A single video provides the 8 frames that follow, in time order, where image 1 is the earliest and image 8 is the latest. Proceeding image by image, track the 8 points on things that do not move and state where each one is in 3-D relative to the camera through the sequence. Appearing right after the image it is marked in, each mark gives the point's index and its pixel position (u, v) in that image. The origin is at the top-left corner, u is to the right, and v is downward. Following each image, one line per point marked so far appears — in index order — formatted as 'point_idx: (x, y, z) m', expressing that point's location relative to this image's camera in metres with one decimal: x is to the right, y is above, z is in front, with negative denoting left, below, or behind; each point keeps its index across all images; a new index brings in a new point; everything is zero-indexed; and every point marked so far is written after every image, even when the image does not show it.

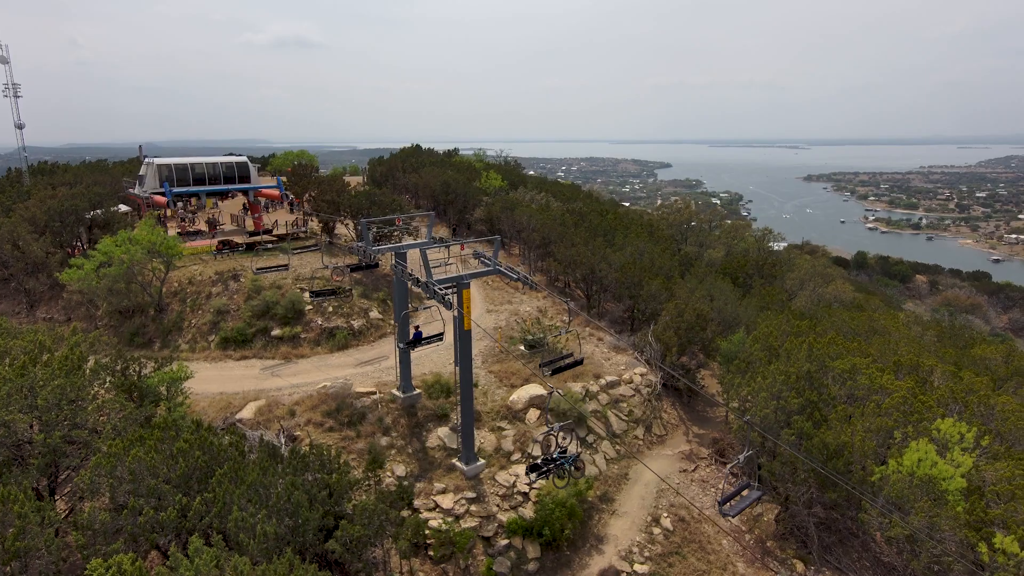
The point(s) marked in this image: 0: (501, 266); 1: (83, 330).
0: (-0.2, +0.4, +10.3) m
1: (-10.1, -1.0, +15.2) m
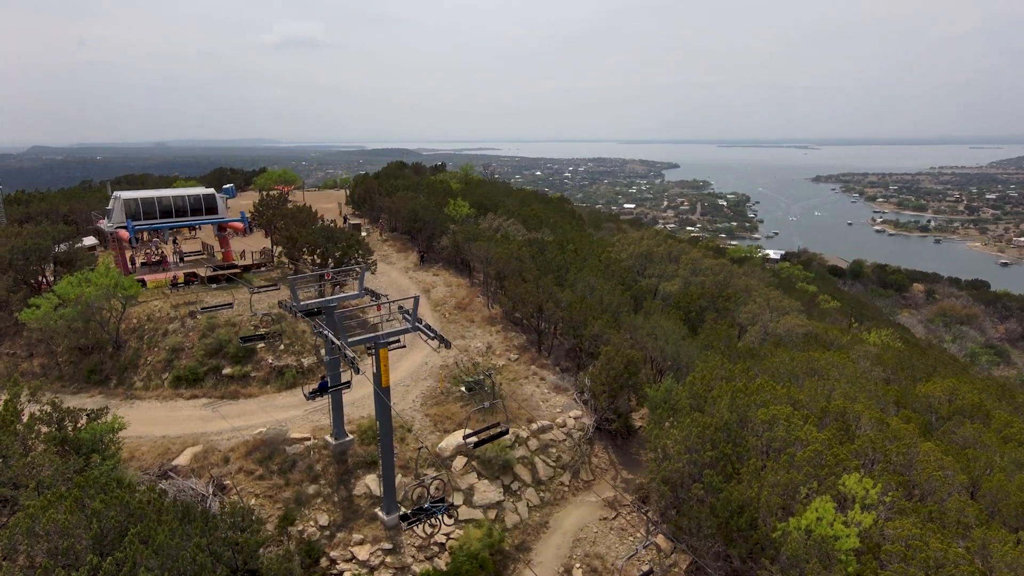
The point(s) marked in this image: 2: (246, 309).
0: (-1.6, -0.6, +10.7) m
1: (-11.4, -1.9, +15.7) m
2: (-6.9, -0.5, +16.8) m
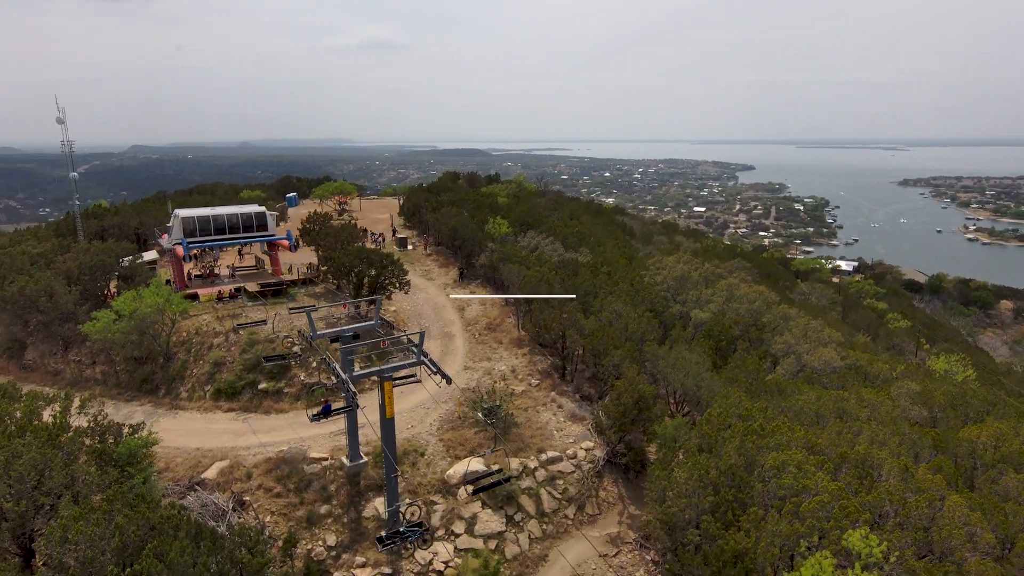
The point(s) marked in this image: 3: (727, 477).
0: (-1.6, -1.2, +11.1) m
1: (-10.8, -2.3, +17.1) m
2: (-6.3, -1.0, +17.7) m
3: (+3.8, -3.4, +11.5) m
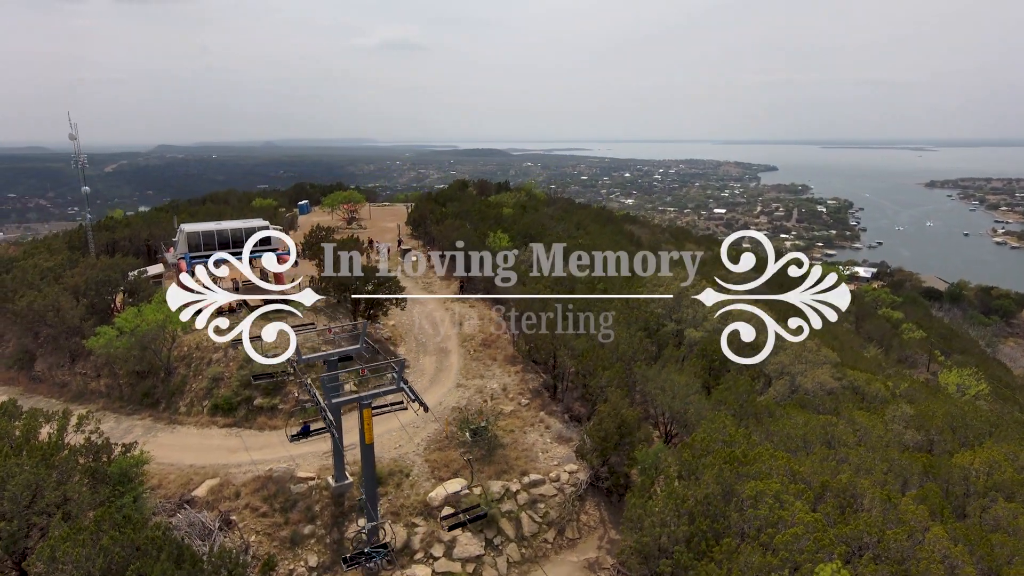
0: (-2.0, -1.7, +11.3) m
1: (-11.0, -2.7, +17.6) m
2: (-6.4, -1.4, +18.1) m
3: (+3.4, -3.9, +11.6) m
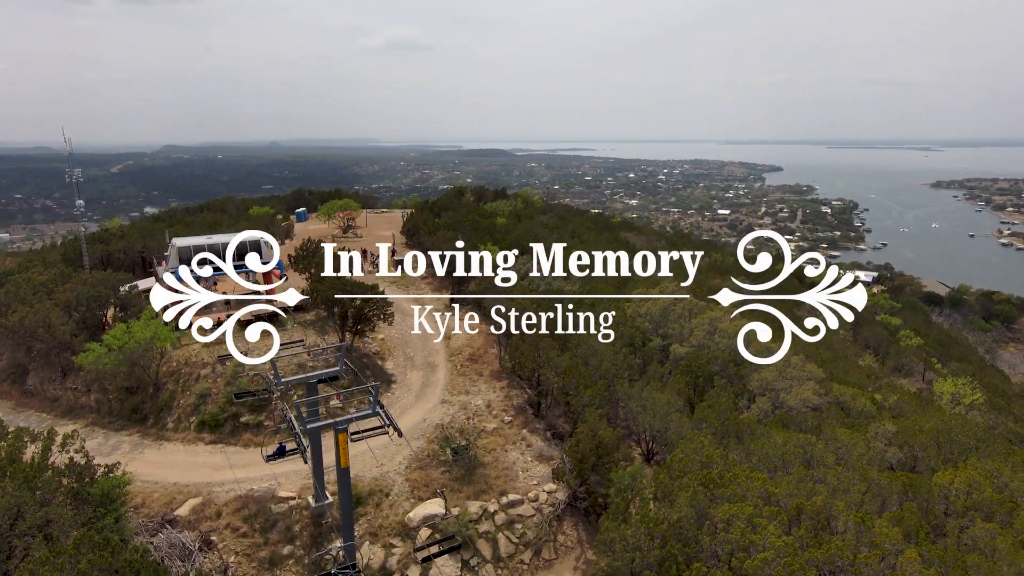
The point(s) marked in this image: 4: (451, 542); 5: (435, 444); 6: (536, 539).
0: (-2.4, -2.2, +11.5) m
1: (-11.5, -3.1, +17.8) m
2: (-6.9, -1.9, +18.3) m
3: (+3.0, -4.4, +11.7) m
4: (-1.1, -4.8, +12.3) m
5: (-1.8, -3.7, +15.4) m
6: (+0.5, -5.1, +13.0) m
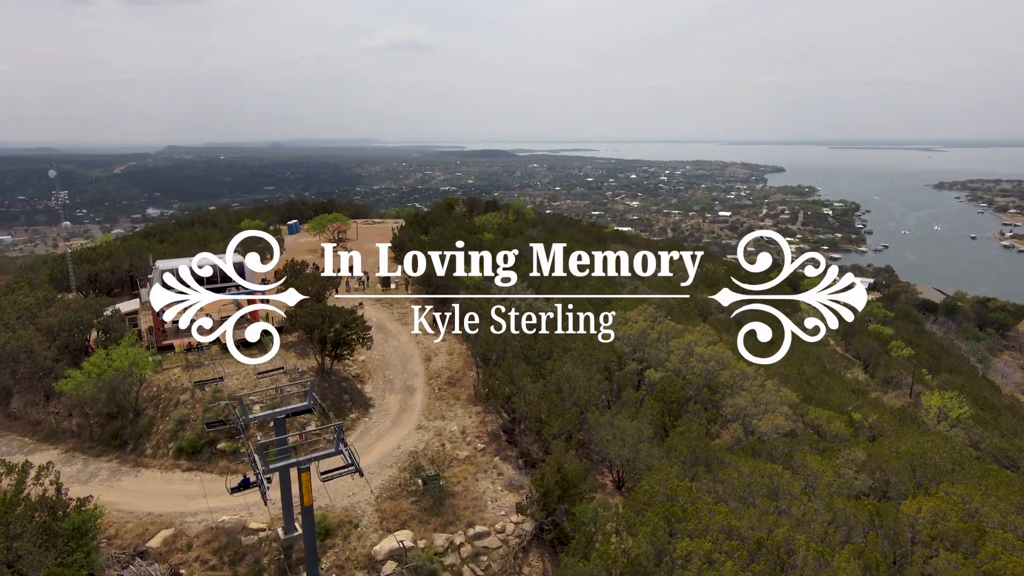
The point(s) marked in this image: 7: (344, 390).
0: (-3.1, -2.9, +11.7) m
1: (-12.1, -3.9, +18.1) m
2: (-7.5, -2.6, +18.5) m
3: (+2.3, -5.2, +11.9) m
4: (-1.9, -5.5, +12.6) m
5: (-2.5, -4.5, +15.6) m
6: (-0.2, -5.8, +13.2) m
7: (-5.1, -3.0, +19.2) m
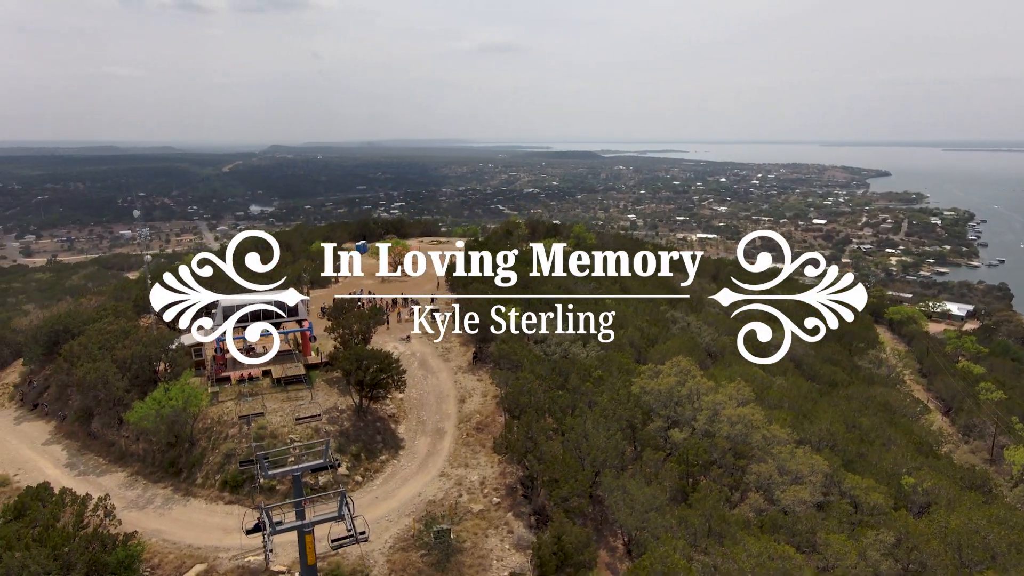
0: (-3.3, -4.4, +12.6) m
1: (-11.5, -5.1, +20.1) m
2: (-6.8, -4.0, +19.9) m
3: (+2.0, -6.8, +12.1) m
4: (-2.0, -7.1, +13.3) m
5: (-2.3, -6.0, +16.4) m
6: (-0.3, -7.4, +13.7) m
7: (-4.3, -4.5, +20.3) m
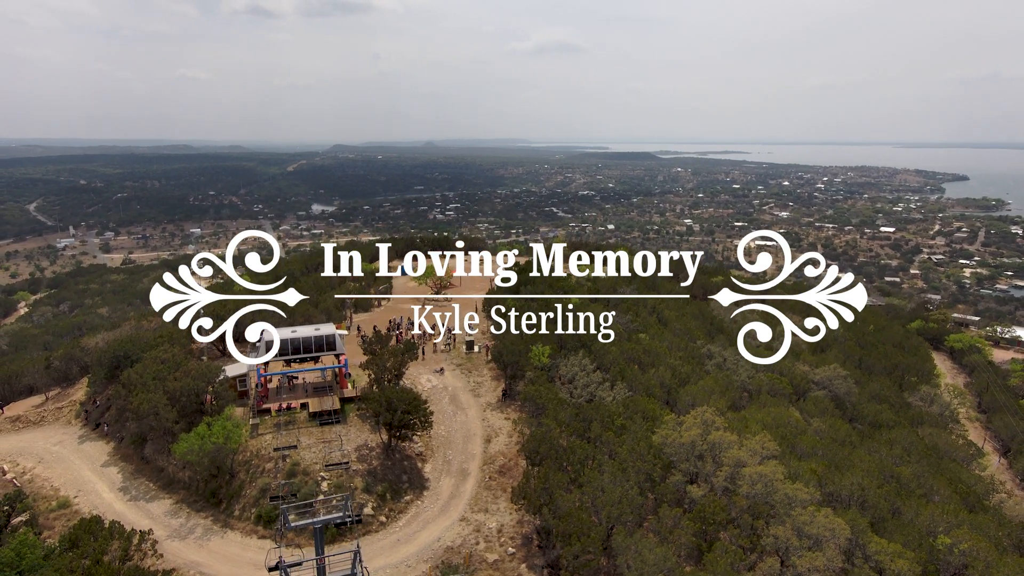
0: (-3.3, -5.9, +13.3) m
1: (-10.8, -6.4, +21.5) m
2: (-6.1, -5.4, +20.9) m
3: (+1.9, -8.4, +12.4) m
4: (-2.0, -8.6, +13.9) m
5: (-1.9, -7.5, +17.0) m
6: (-0.2, -8.9, +14.3) m
7: (-3.6, -5.9, +21.1) m
